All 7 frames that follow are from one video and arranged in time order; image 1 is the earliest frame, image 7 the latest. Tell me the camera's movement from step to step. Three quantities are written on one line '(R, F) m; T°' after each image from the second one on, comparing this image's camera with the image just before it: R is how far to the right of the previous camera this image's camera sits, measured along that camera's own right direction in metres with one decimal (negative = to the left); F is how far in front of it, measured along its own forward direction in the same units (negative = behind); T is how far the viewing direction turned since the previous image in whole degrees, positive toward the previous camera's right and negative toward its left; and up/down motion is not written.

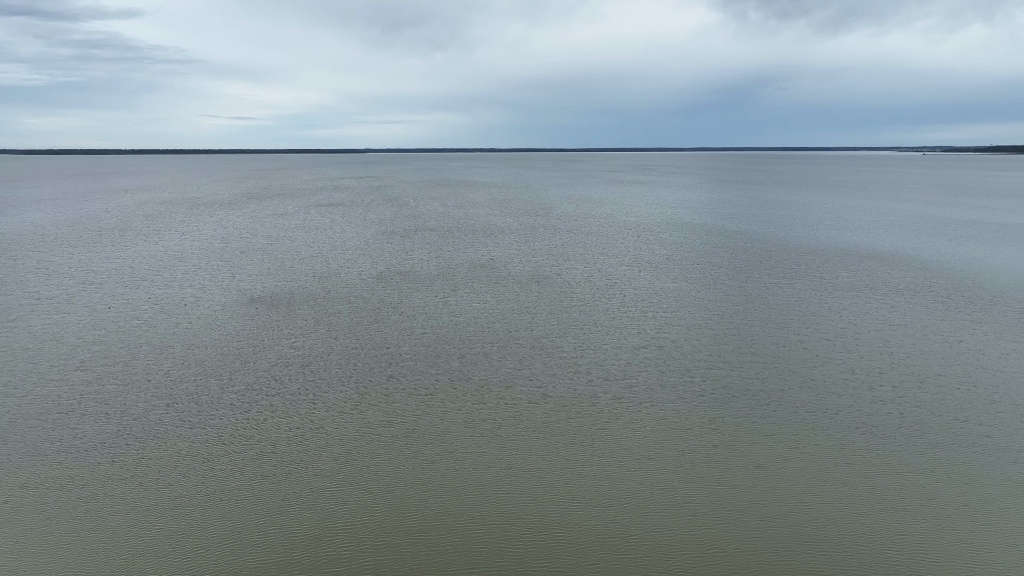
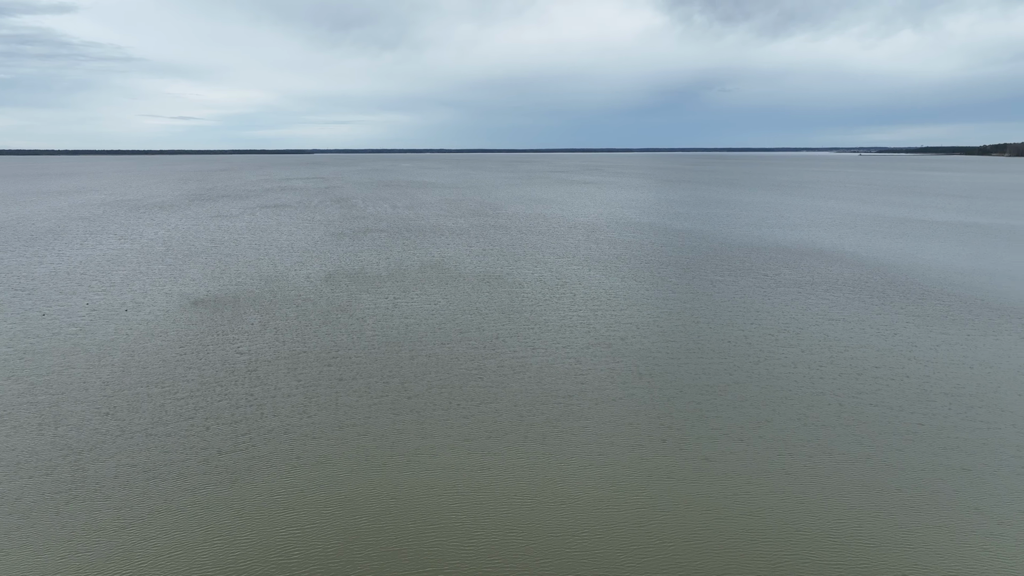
(+0.9, -1.0) m; +4°
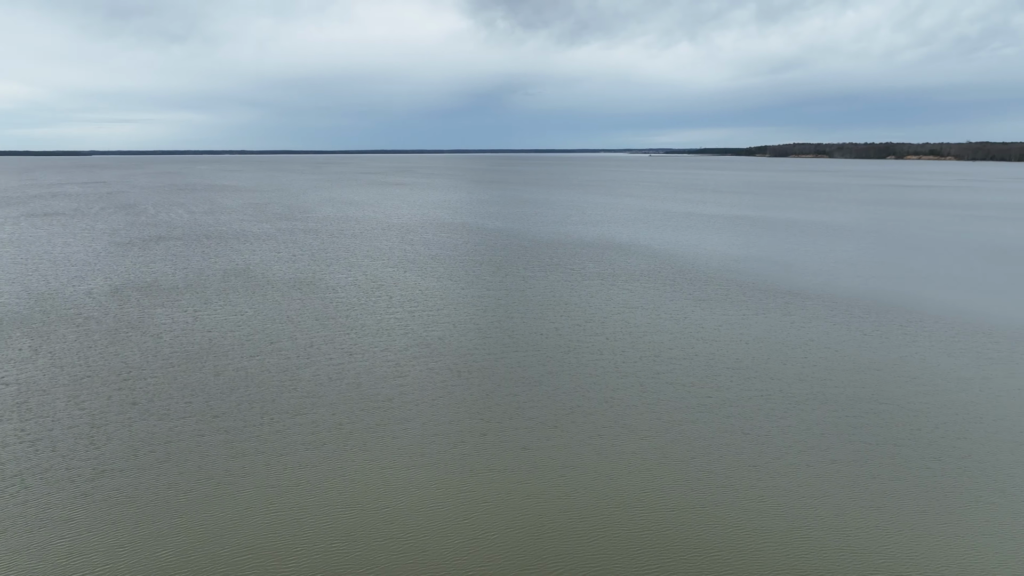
(+0.1, 0.0) m; +14°
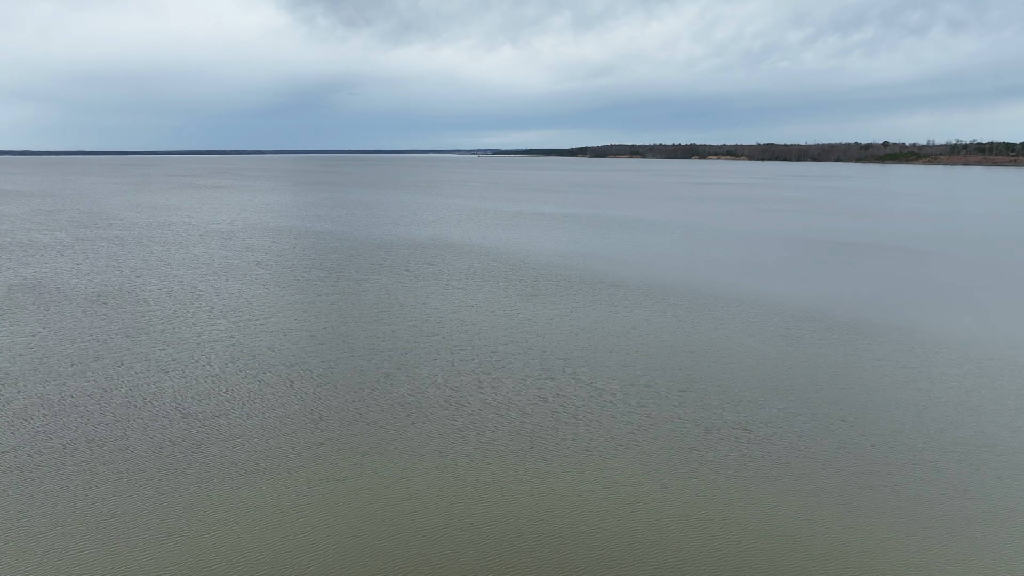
(0.0, 0.0) m; +13°
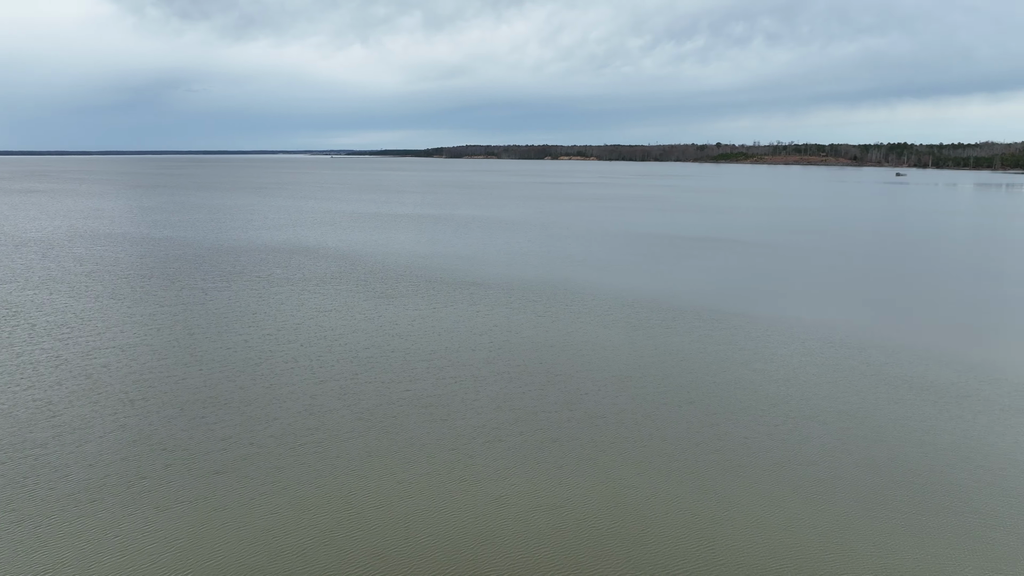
(0.0, 0.0) m; +11°
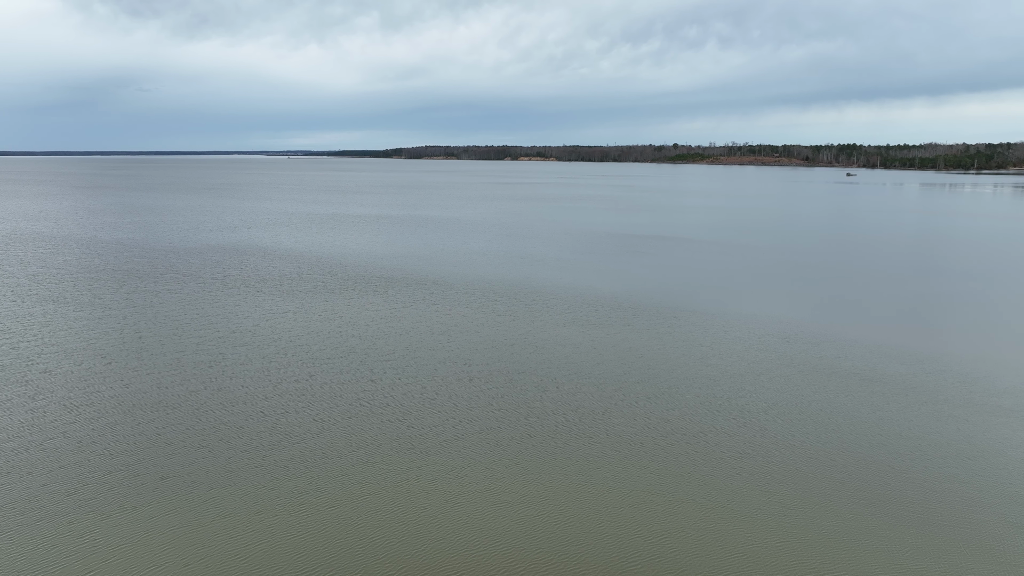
(0.0, 0.0) m; +3°
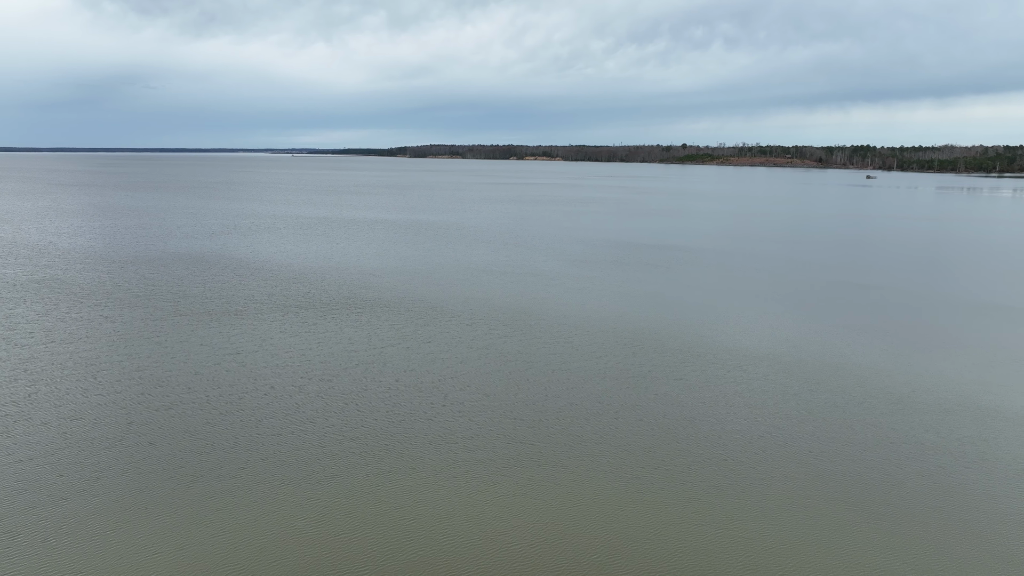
(-0.1, +2.1) m; 0°
